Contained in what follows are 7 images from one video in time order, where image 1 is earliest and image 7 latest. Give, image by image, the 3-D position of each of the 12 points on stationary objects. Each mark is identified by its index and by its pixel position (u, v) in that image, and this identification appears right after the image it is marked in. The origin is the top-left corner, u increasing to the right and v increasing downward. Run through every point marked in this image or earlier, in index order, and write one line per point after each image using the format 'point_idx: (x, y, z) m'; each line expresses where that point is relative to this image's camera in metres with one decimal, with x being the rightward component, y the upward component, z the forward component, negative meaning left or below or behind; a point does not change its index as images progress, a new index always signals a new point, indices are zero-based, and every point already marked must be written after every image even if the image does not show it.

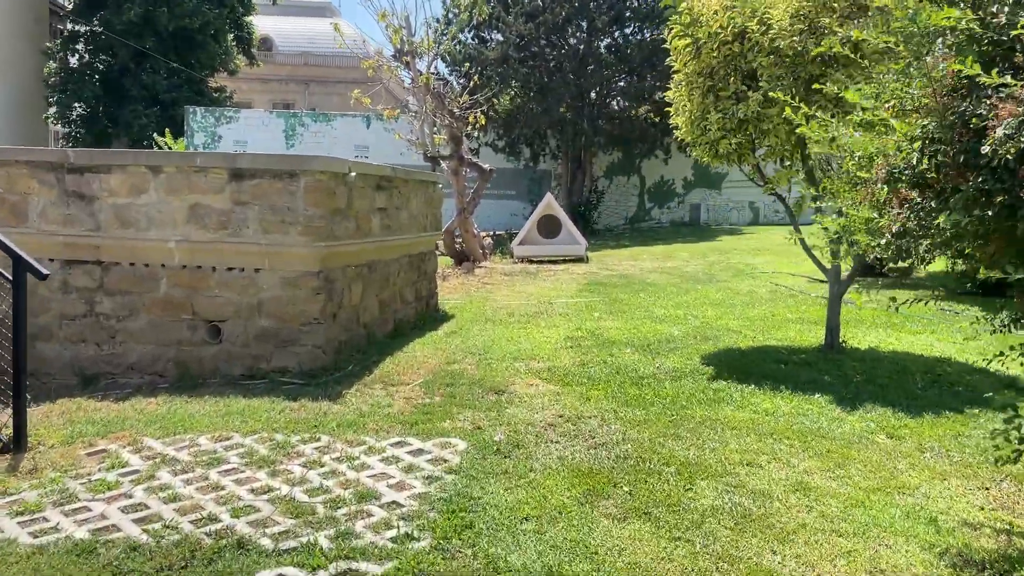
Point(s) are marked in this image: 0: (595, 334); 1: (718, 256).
0: (+0.7, -0.4, +6.9) m
1: (+3.6, +0.5, +14.3) m
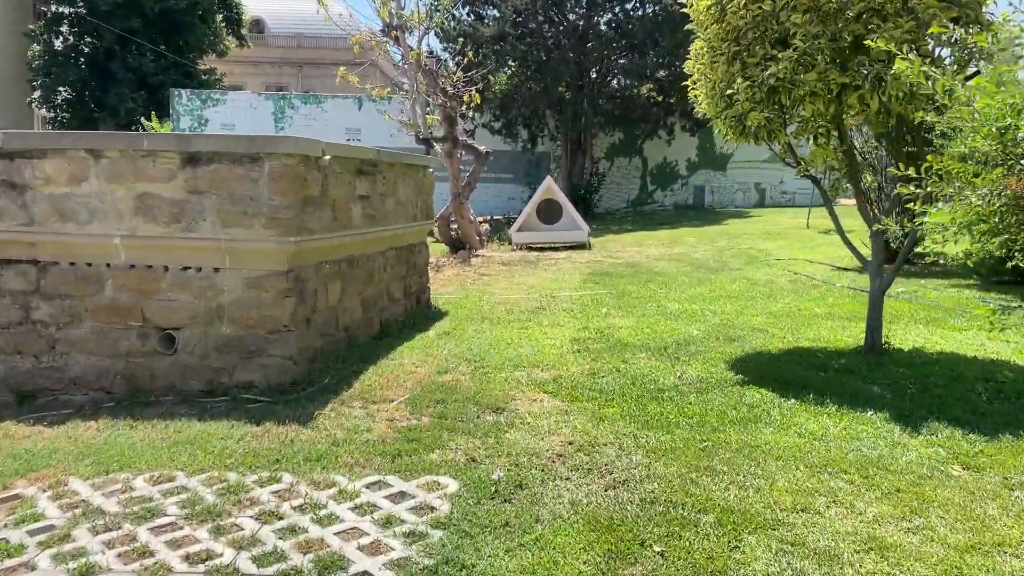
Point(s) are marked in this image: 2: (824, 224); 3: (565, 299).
0: (+0.7, -0.4, +6.2) m
1: (+3.6, +0.8, +13.6) m
2: (+5.7, +1.2, +15.1) m
3: (+0.5, -0.1, +8.1) m
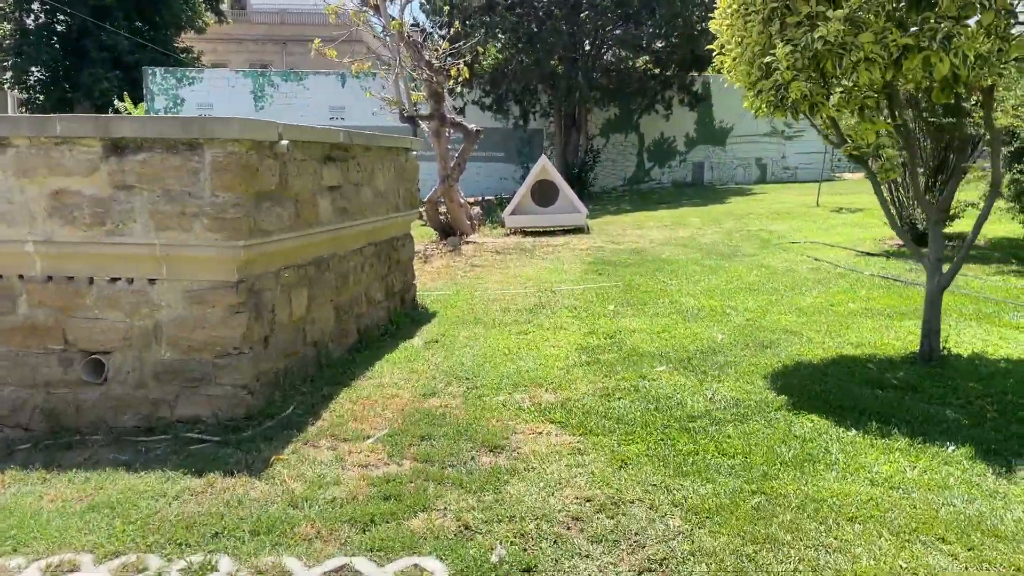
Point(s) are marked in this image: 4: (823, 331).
0: (+0.7, -0.3, +5.4) m
1: (+3.5, +1.0, +12.8) m
2: (+5.6, +1.5, +14.3) m
3: (+0.5, -0.1, +7.3) m
4: (+2.1, -0.3, +5.5) m
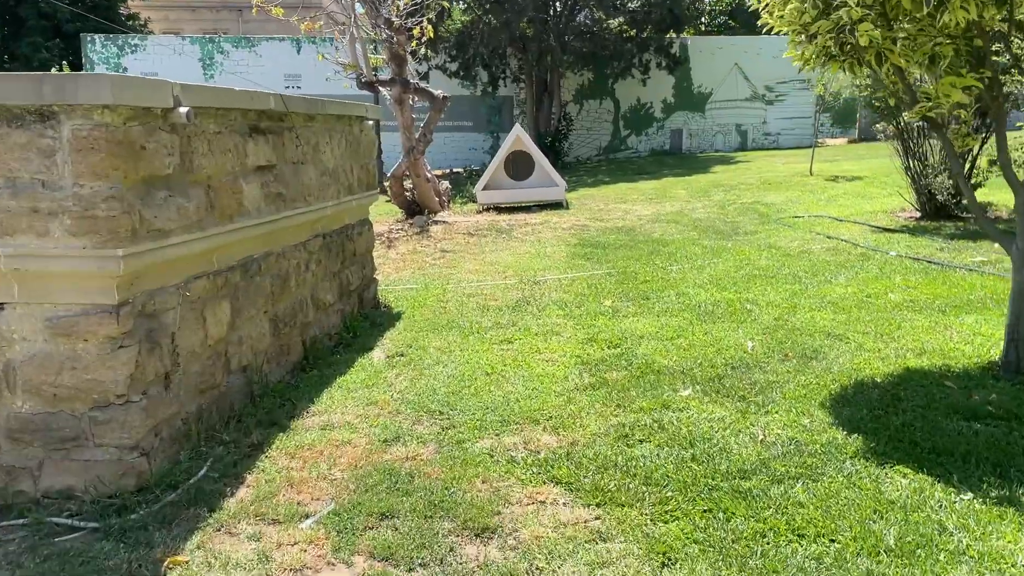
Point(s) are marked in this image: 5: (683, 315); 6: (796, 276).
0: (+0.6, -0.3, +4.3) m
1: (+3.1, +1.3, +11.8) m
2: (+5.1, +1.9, +13.4) m
3: (+0.3, 0.0, +6.3) m
4: (+2.0, -0.2, +4.5) m
5: (+1.0, -0.2, +5.1) m
6: (+2.1, +0.1, +6.1) m
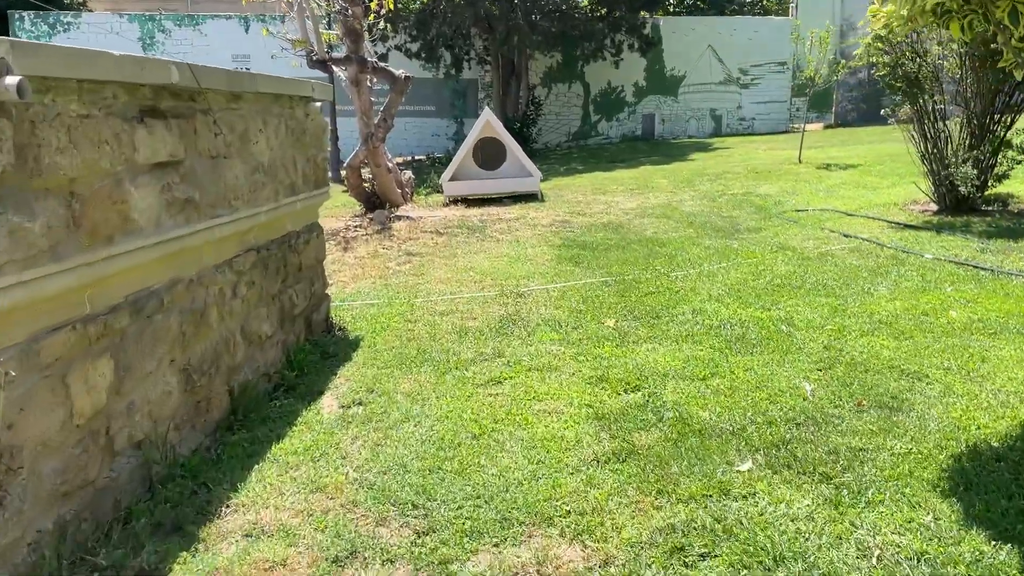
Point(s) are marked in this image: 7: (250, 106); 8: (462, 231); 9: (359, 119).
0: (+0.6, -0.5, +3.4) m
1: (+2.7, +1.4, +10.9) m
2: (+4.6, +2.0, +12.6) m
3: (+0.2, -0.1, +5.3) m
4: (+1.9, -0.3, +3.6) m
5: (+1.0, -0.3, +4.1) m
6: (+2.0, 0.0, +5.2) m
7: (-1.2, +0.8, +3.7) m
8: (-0.5, +0.5, +7.9) m
9: (-1.8, +2.0, +9.8) m
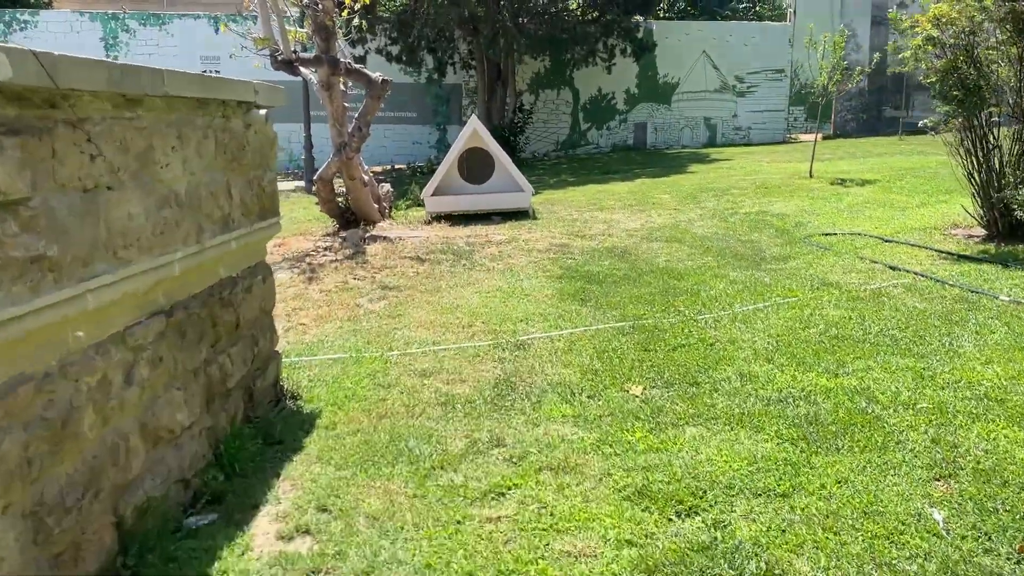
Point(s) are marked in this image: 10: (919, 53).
0: (+0.6, -0.7, +2.4) m
1: (+2.6, +1.1, +10.0) m
2: (+4.5, +1.6, +11.7) m
3: (+0.2, -0.4, +4.3) m
4: (+1.9, -0.6, +2.6) m
5: (+1.0, -0.5, +3.2) m
6: (+2.0, -0.3, +4.2) m
7: (-1.1, +0.6, +2.6) m
8: (-0.6, +0.3, +6.9) m
9: (-1.9, +1.7, +8.7) m
10: (+3.1, +1.8, +6.4) m
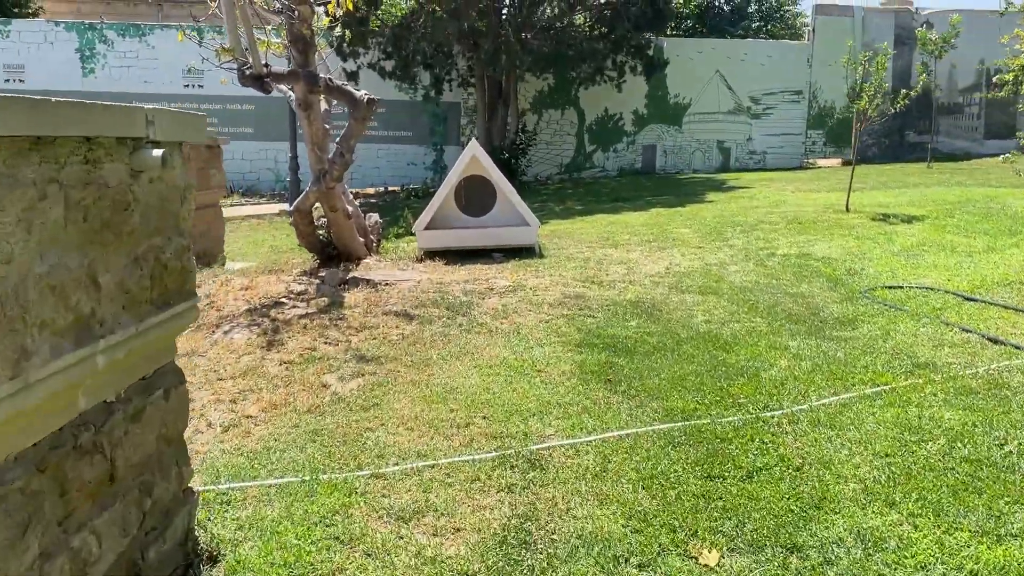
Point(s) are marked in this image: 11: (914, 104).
0: (+0.6, -1.1, +1.2) m
1: (+2.6, +0.5, +8.9) m
2: (+4.5, +1.1, +10.6) m
3: (+0.2, -0.7, +3.1) m
4: (+2.0, -1.0, +1.5) m
5: (+1.0, -0.9, +2.0) m
6: (+2.0, -0.7, +3.1) m
7: (-1.1, +0.2, +1.5) m
8: (-0.5, -0.2, +5.7) m
9: (-1.8, +1.2, +7.6) m
10: (+3.2, +1.4, +5.3) m
11: (+9.1, +4.2, +18.7) m
